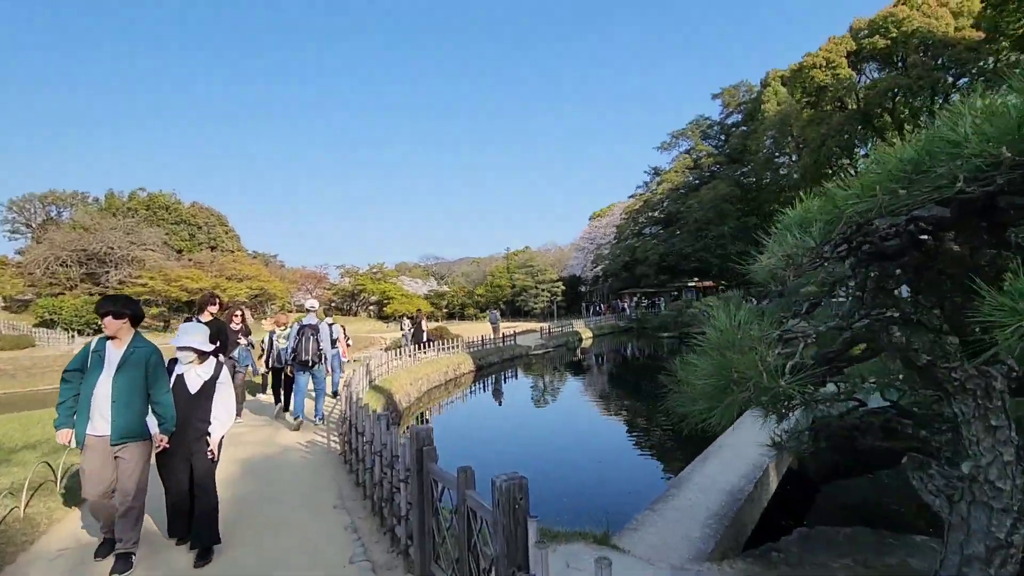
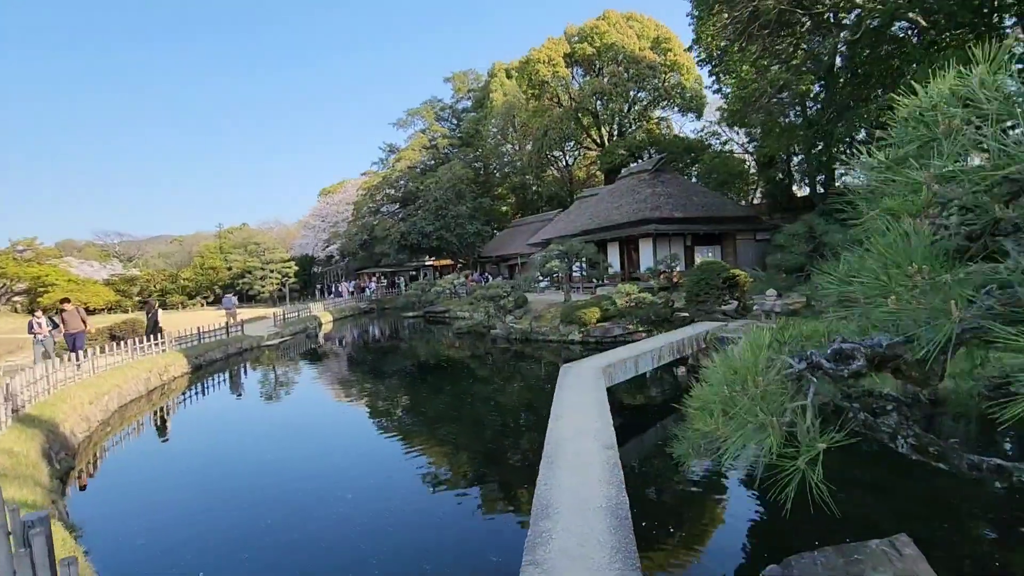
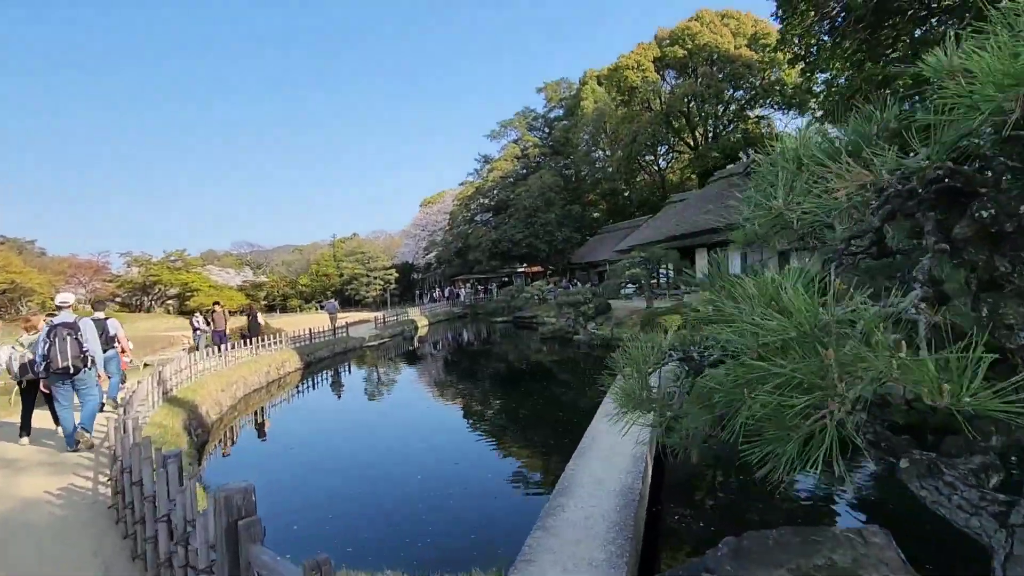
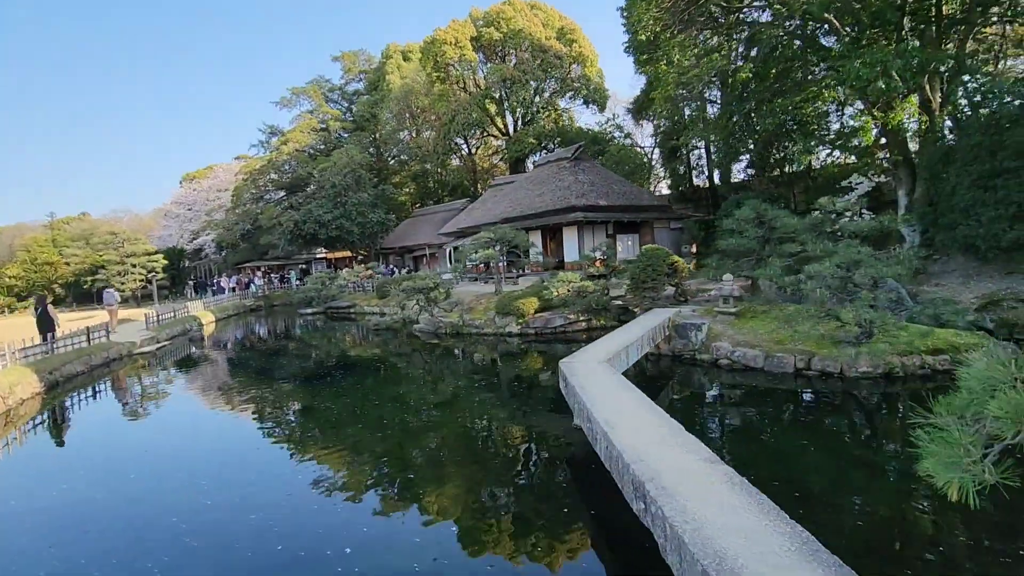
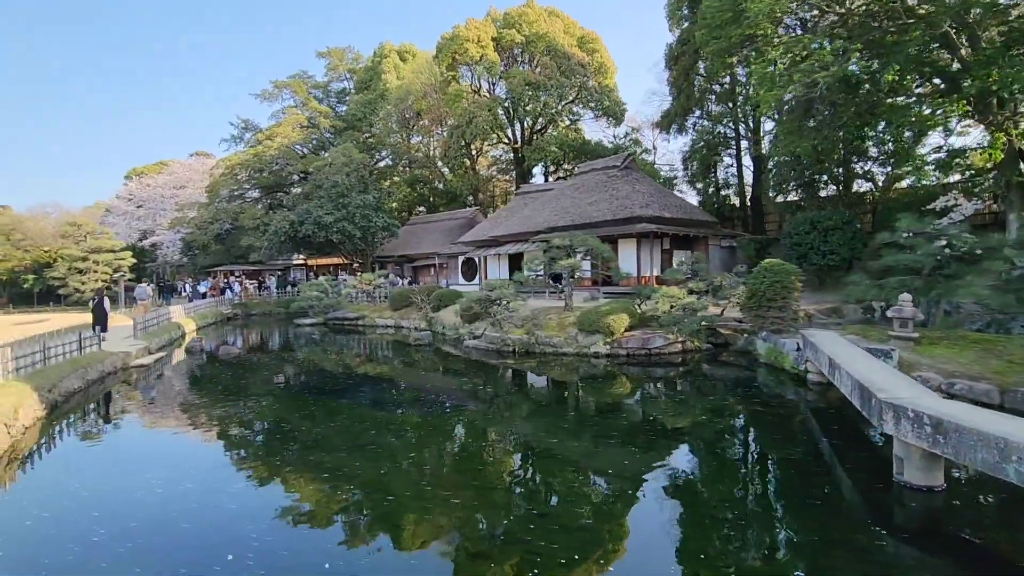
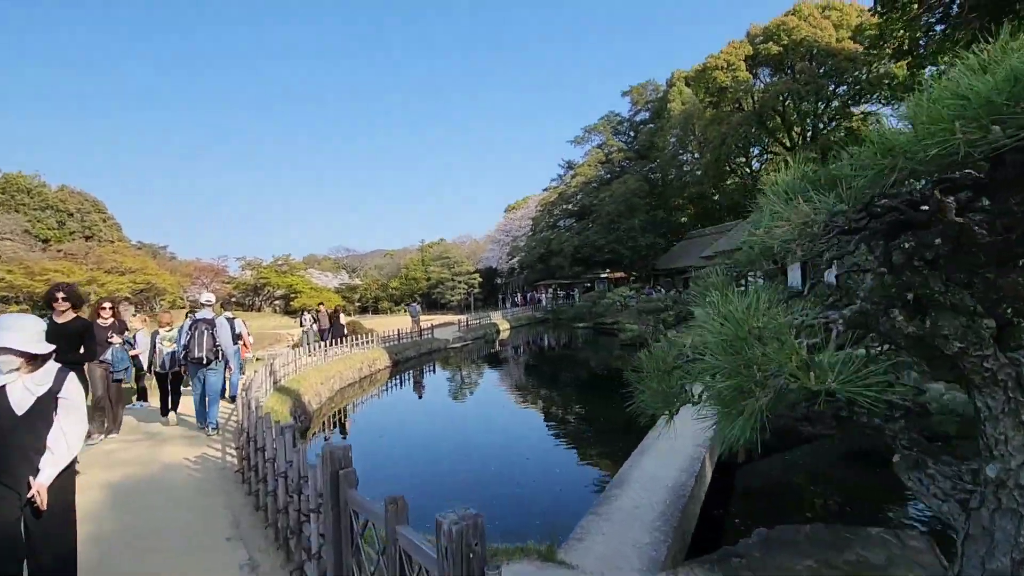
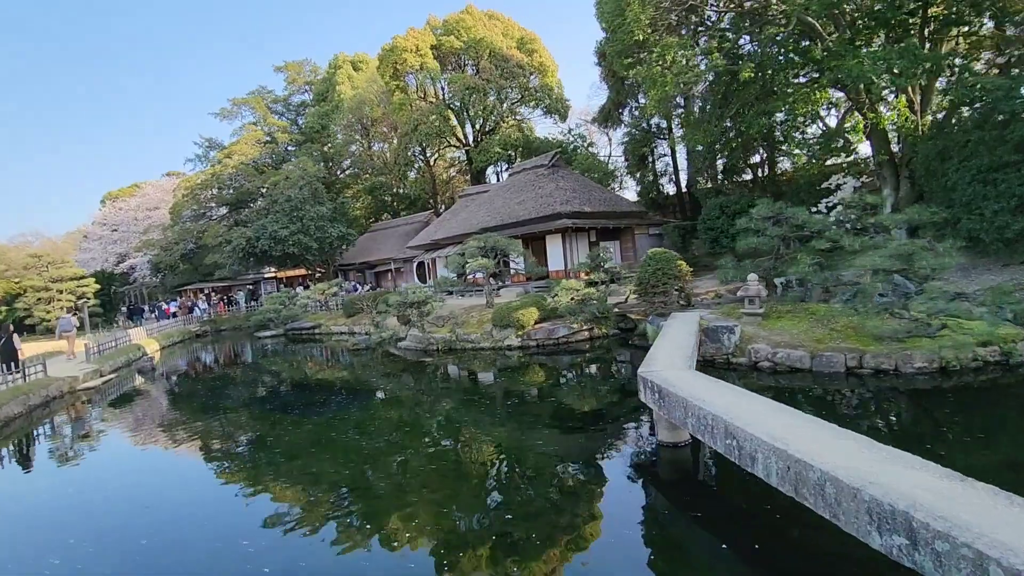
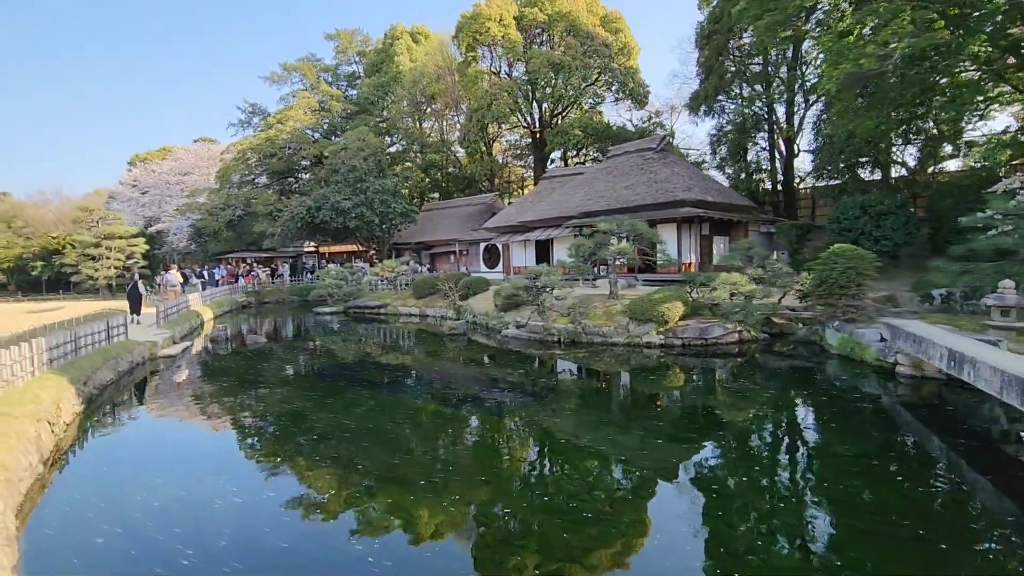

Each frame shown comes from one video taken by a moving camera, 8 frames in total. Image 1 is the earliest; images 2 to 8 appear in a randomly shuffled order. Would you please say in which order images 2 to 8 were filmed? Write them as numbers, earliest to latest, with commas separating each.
6, 3, 2, 4, 7, 5, 8
